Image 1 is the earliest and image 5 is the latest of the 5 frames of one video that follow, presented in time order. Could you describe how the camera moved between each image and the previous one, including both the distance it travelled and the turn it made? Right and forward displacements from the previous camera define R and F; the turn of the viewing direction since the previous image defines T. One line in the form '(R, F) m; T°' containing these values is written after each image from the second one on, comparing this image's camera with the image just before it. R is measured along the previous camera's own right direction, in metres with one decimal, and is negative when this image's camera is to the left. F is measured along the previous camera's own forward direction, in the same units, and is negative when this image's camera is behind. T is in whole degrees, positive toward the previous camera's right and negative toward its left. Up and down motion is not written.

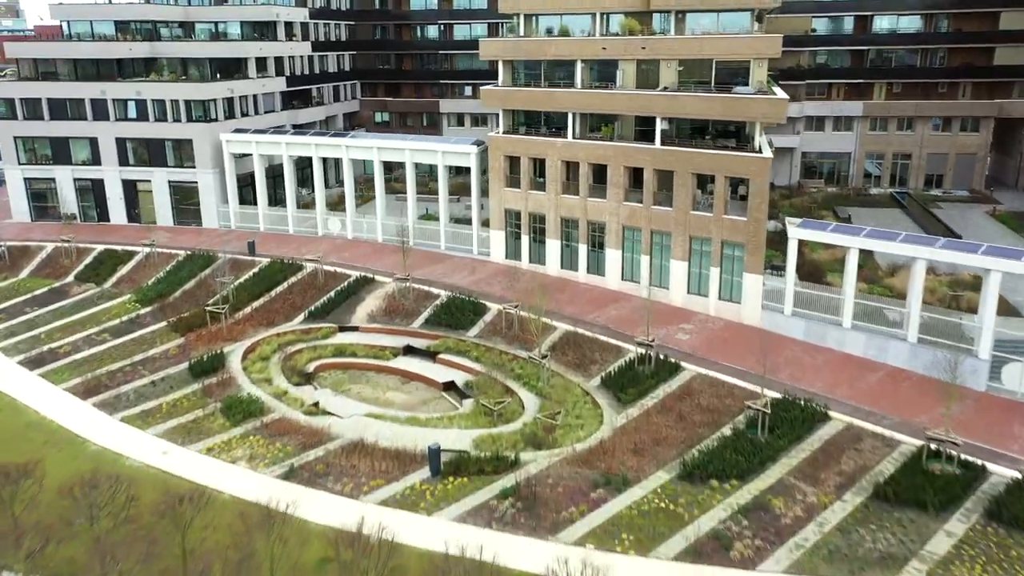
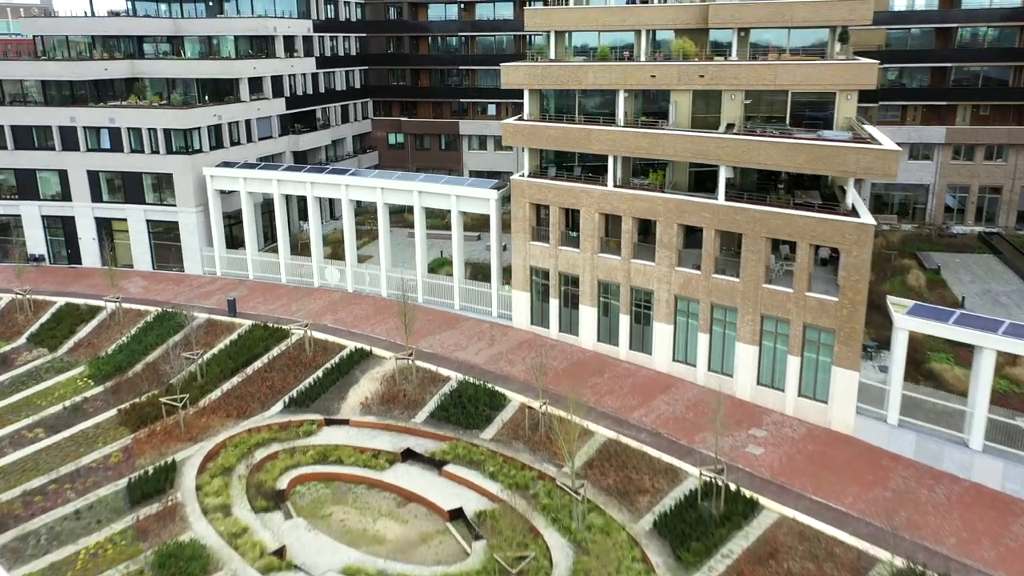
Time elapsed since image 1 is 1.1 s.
(0.0, +6.8) m; -2°
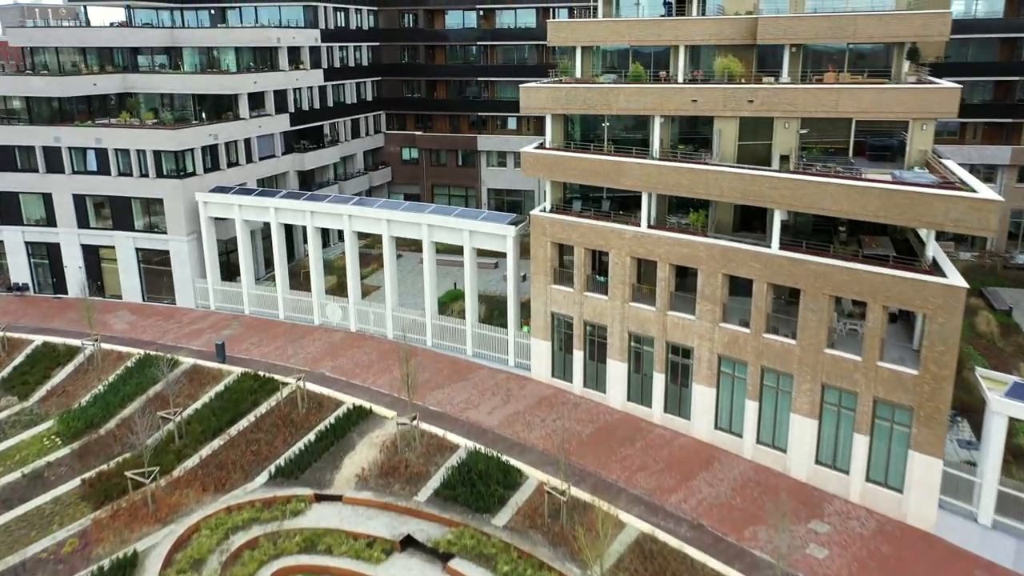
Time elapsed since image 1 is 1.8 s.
(+0.1, +3.8) m; -1°
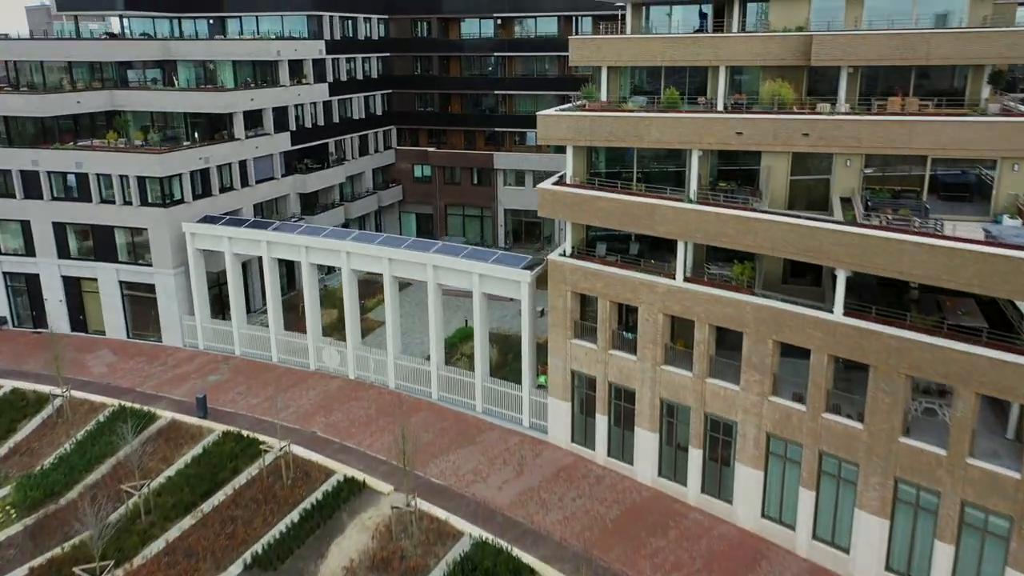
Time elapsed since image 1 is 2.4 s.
(+0.2, +3.6) m; -1°
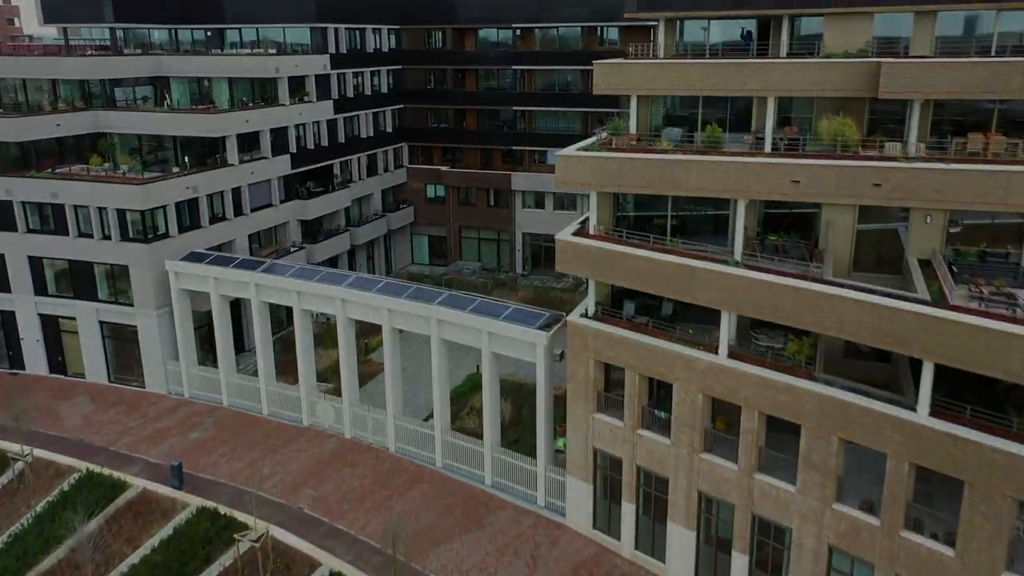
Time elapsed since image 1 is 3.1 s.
(+0.2, +3.5) m; -1°
